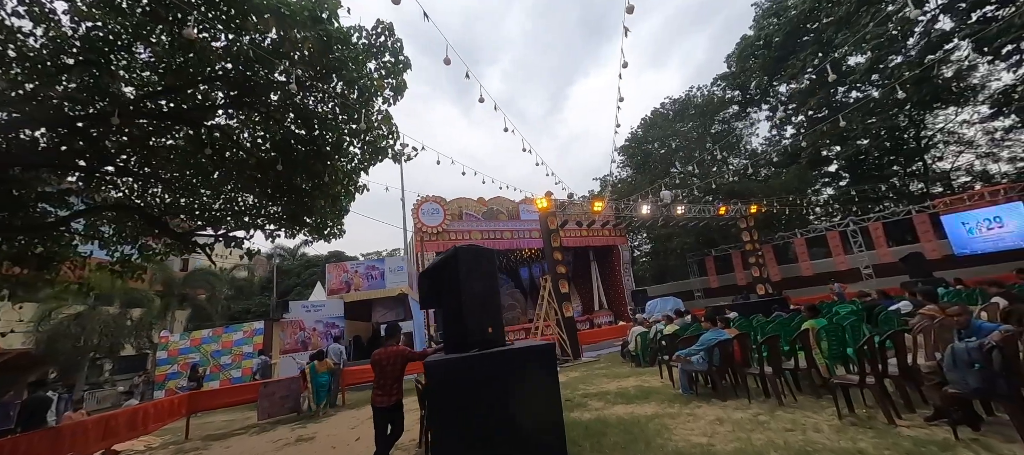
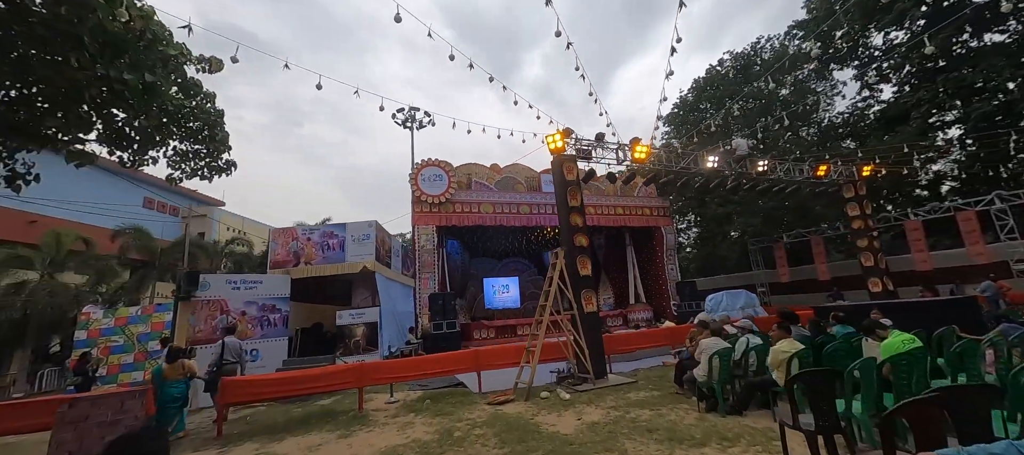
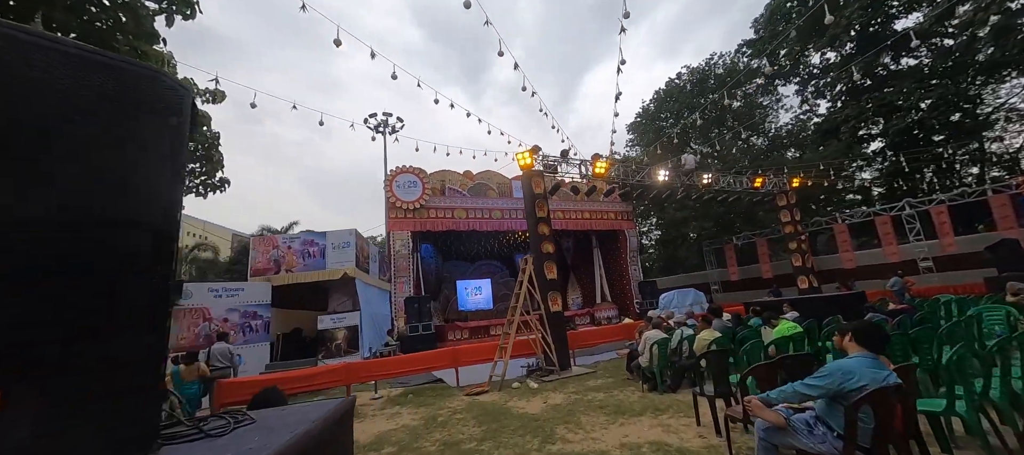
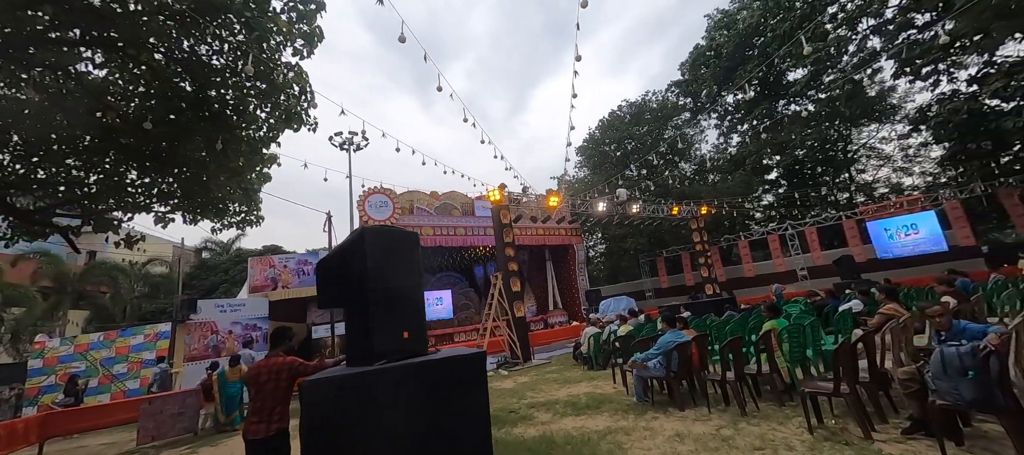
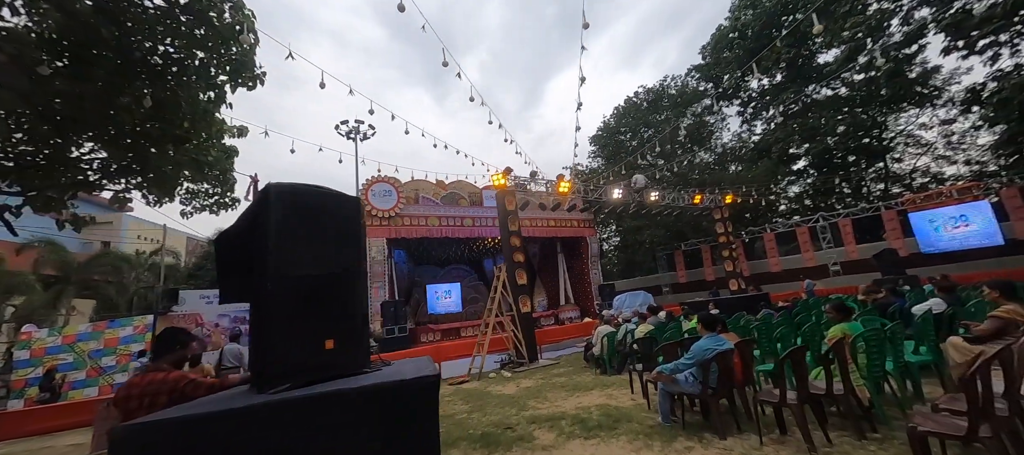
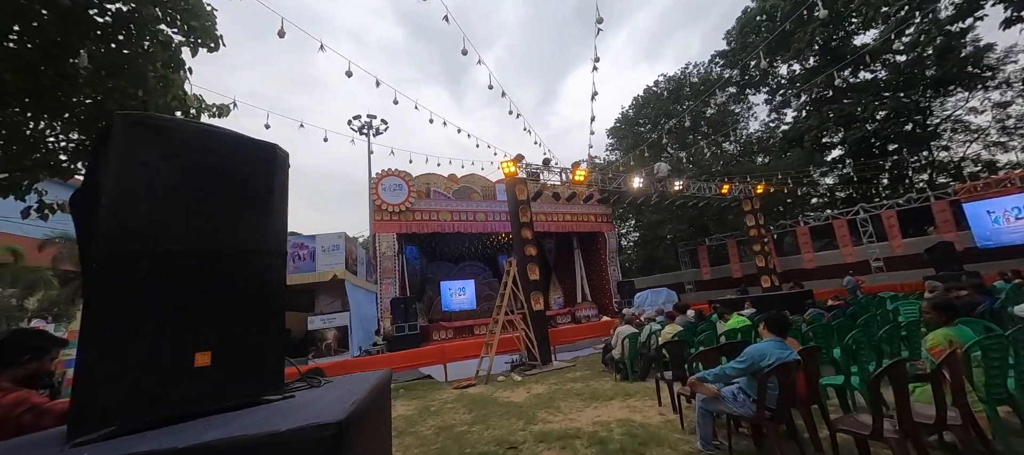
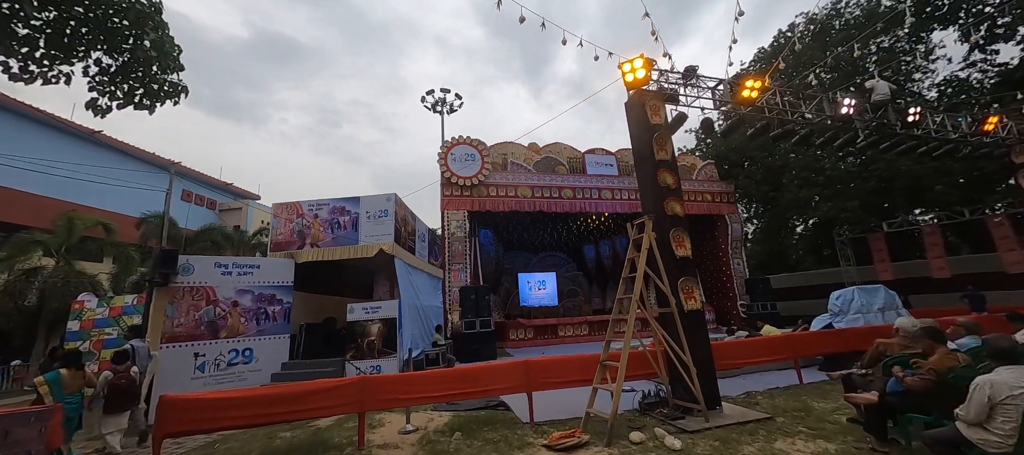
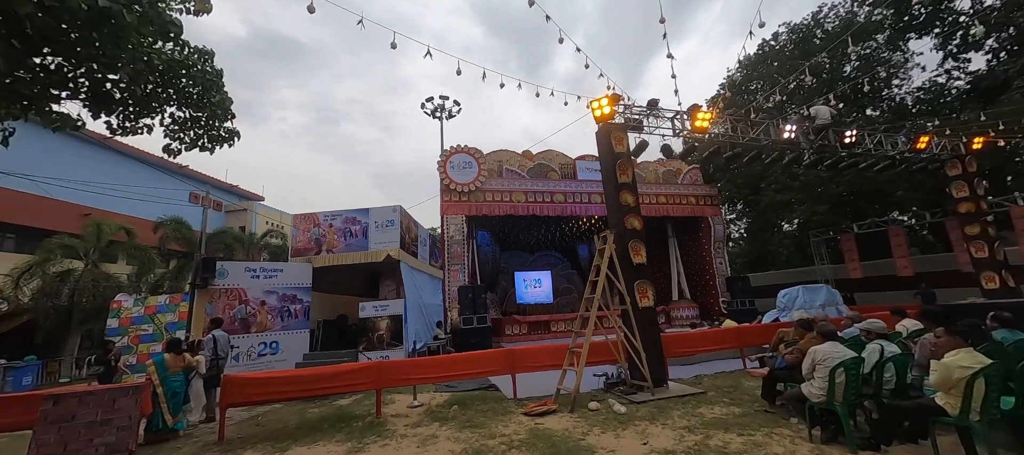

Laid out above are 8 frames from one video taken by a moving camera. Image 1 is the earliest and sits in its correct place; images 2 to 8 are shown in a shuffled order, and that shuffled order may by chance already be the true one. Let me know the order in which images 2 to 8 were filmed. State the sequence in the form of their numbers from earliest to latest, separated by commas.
4, 5, 6, 3, 2, 8, 7
